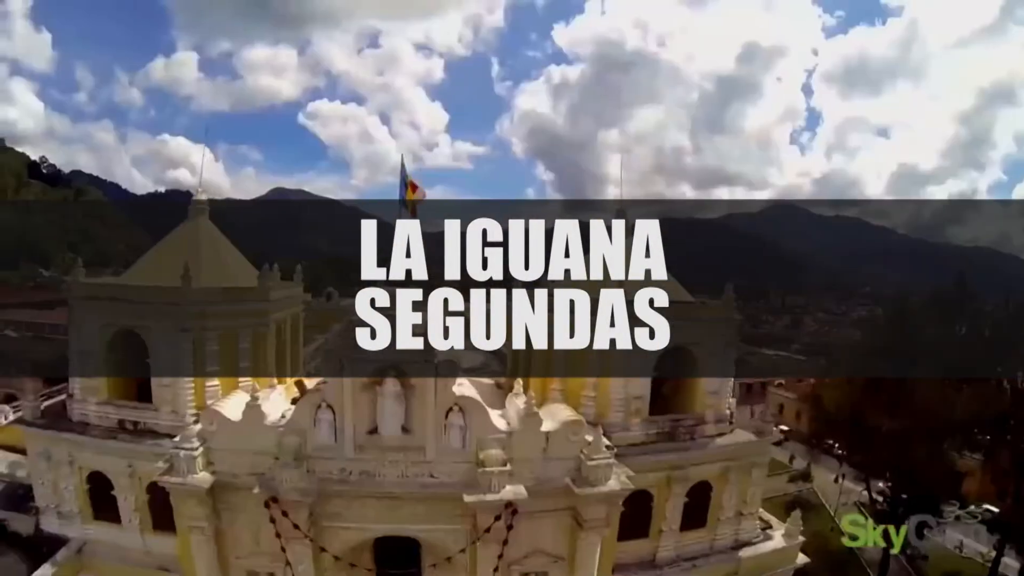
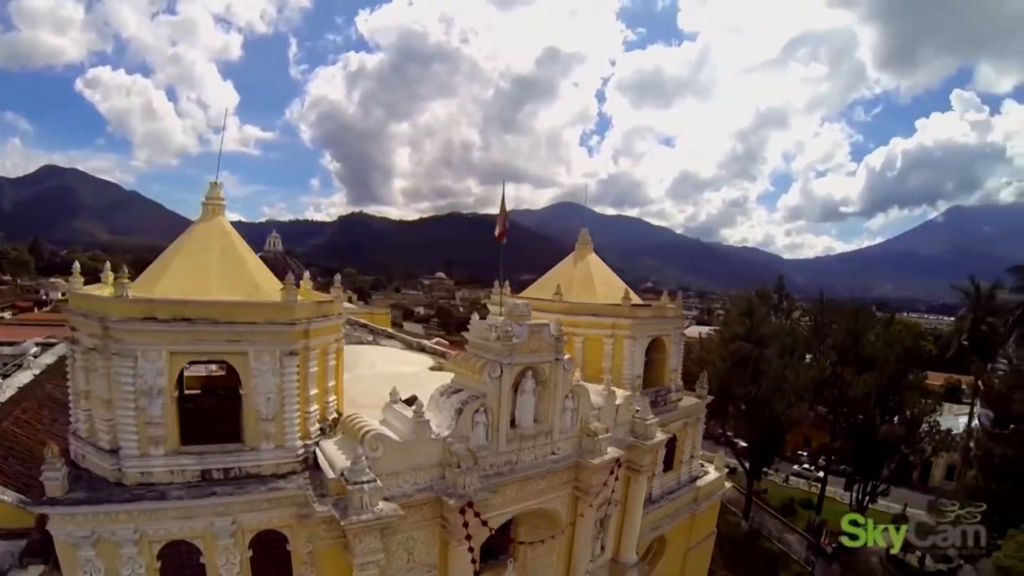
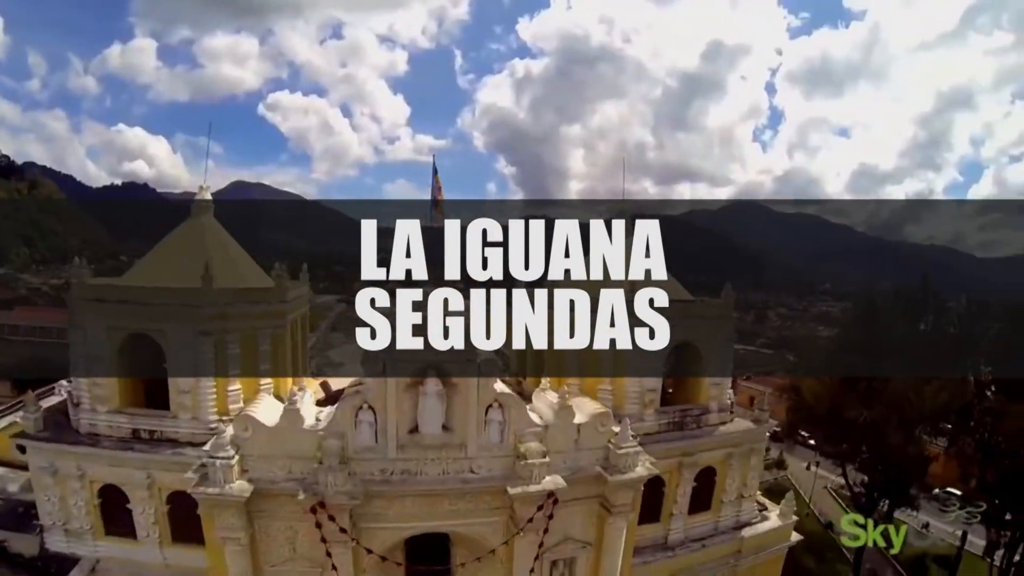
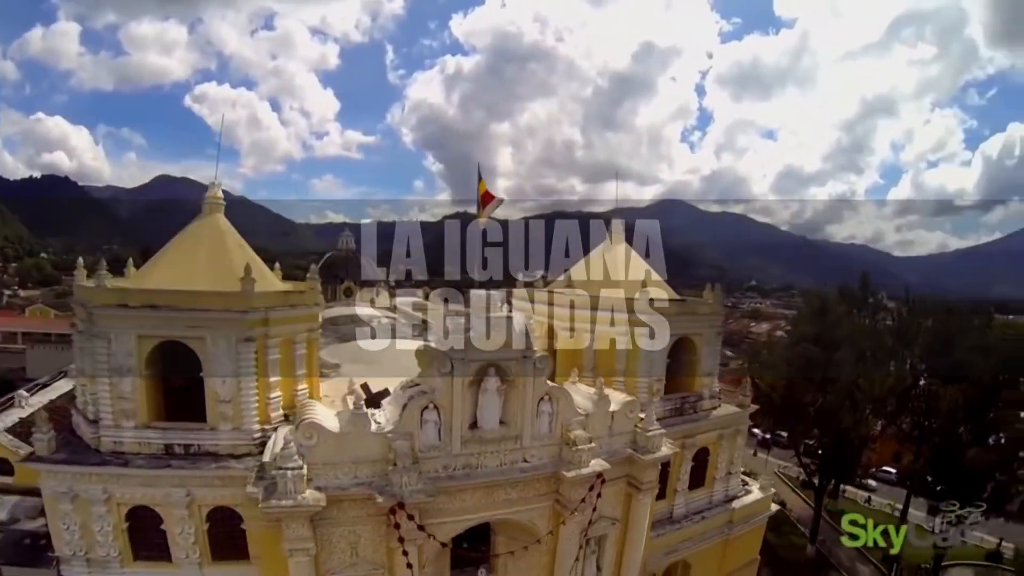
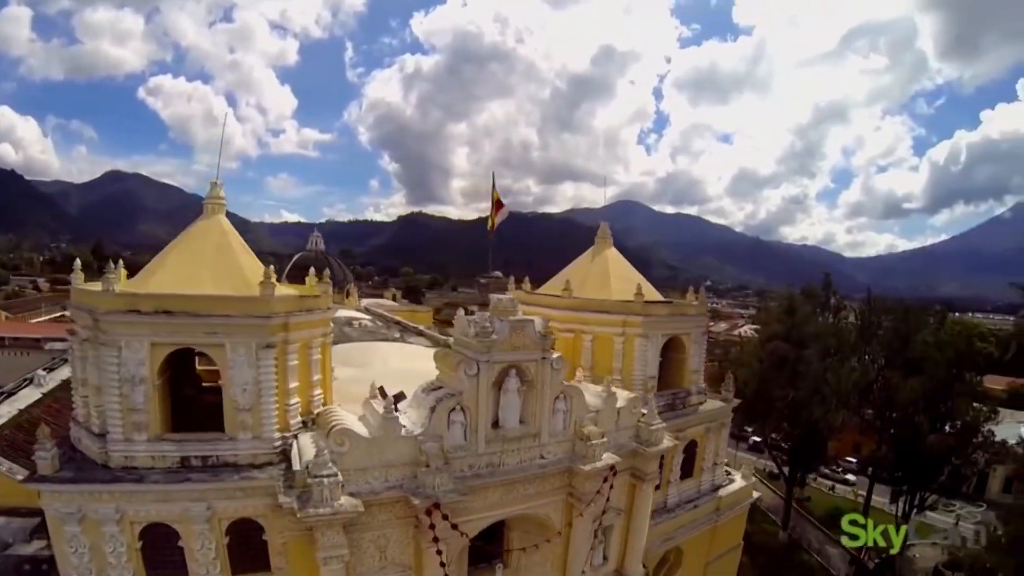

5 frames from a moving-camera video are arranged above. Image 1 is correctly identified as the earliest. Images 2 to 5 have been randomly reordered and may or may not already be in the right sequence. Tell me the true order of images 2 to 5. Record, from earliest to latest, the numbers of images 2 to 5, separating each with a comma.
3, 4, 5, 2
